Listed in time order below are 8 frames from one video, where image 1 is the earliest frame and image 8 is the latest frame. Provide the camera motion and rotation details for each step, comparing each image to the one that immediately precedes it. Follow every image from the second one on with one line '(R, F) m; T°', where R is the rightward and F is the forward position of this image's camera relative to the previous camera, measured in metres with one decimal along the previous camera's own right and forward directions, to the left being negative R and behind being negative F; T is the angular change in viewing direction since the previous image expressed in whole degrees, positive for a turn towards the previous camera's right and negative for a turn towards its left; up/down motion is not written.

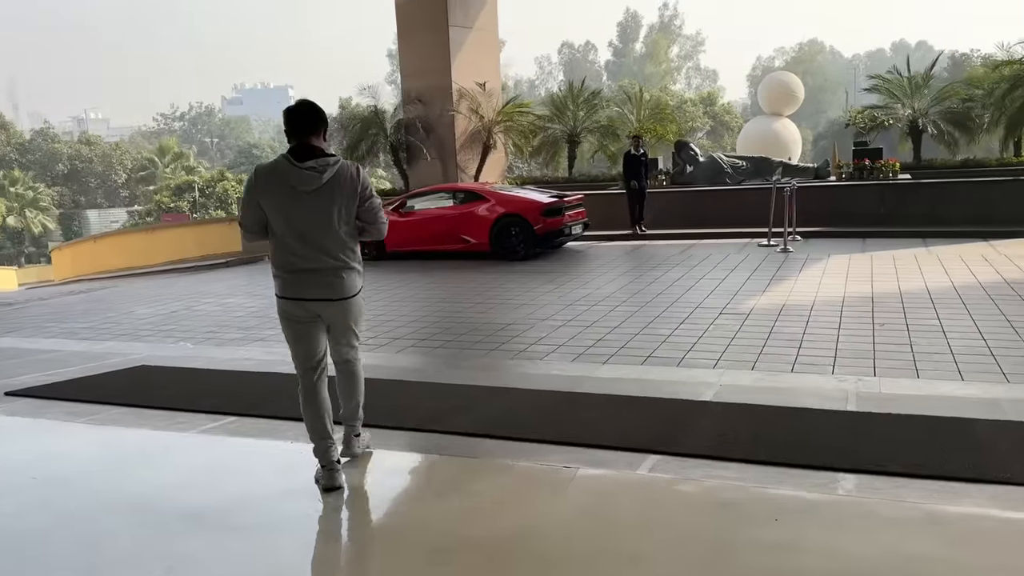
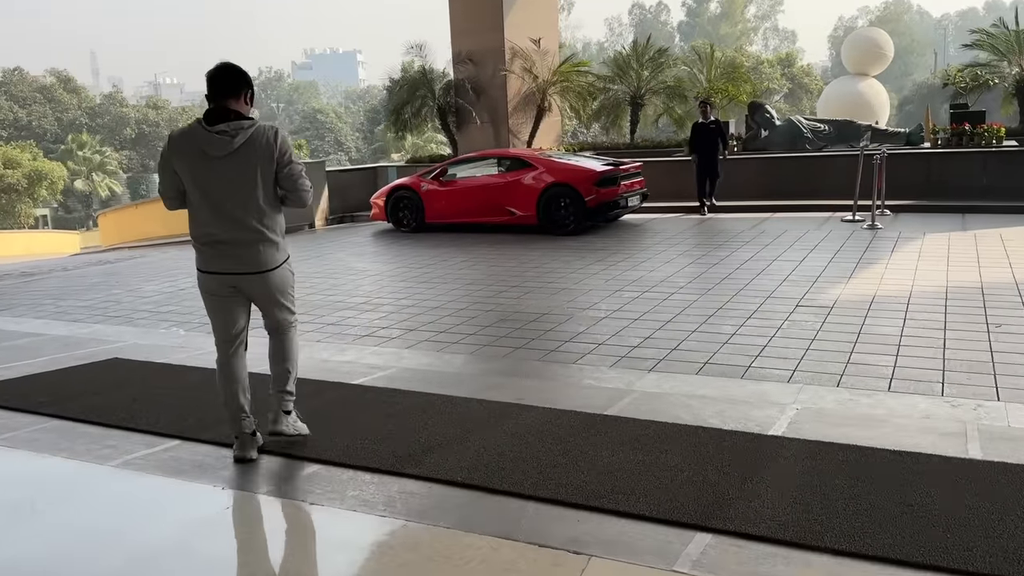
(+0.3, +1.2) m; -4°
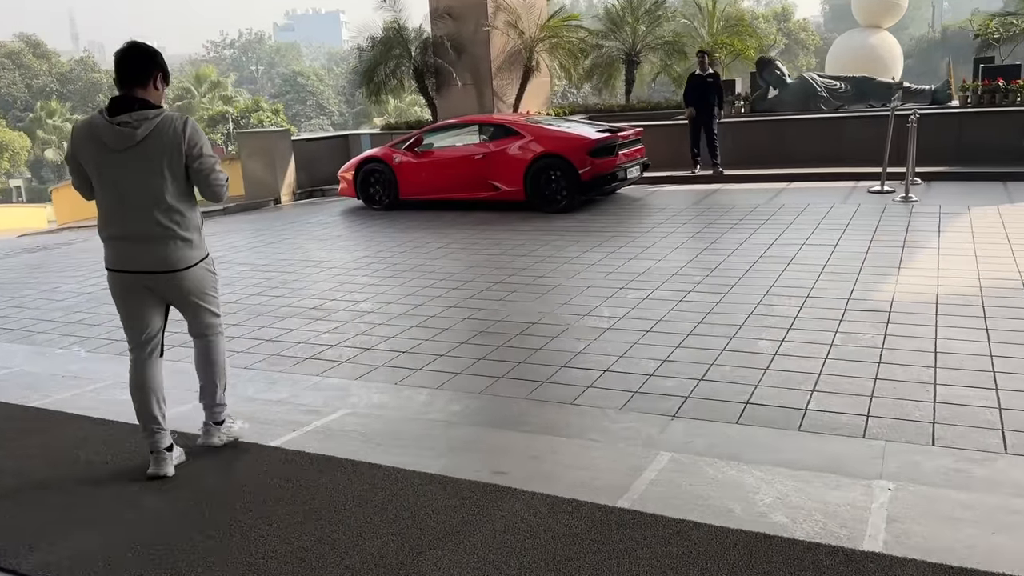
(+0.1, +1.5) m; +1°
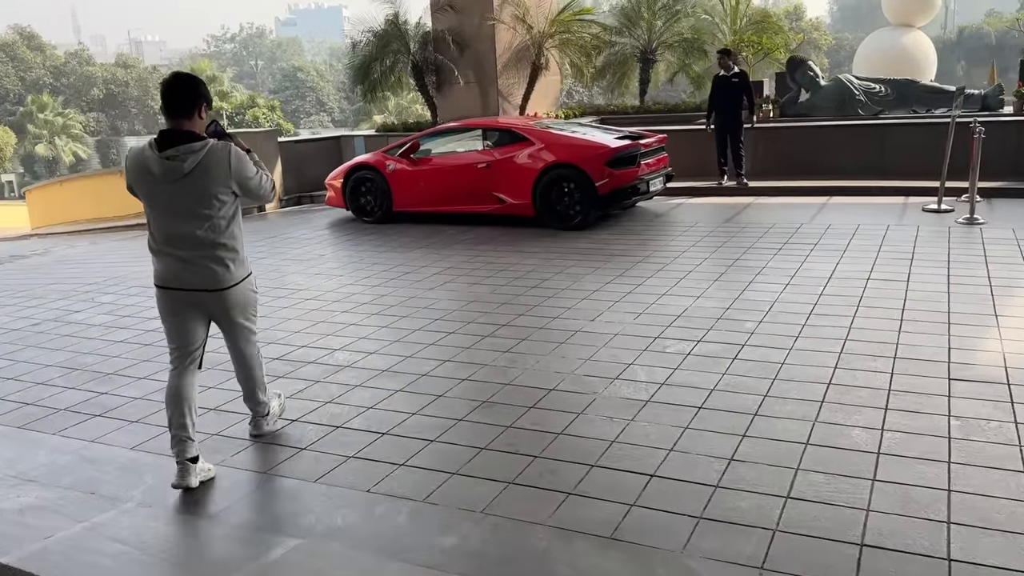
(-0.1, +1.3) m; 0°
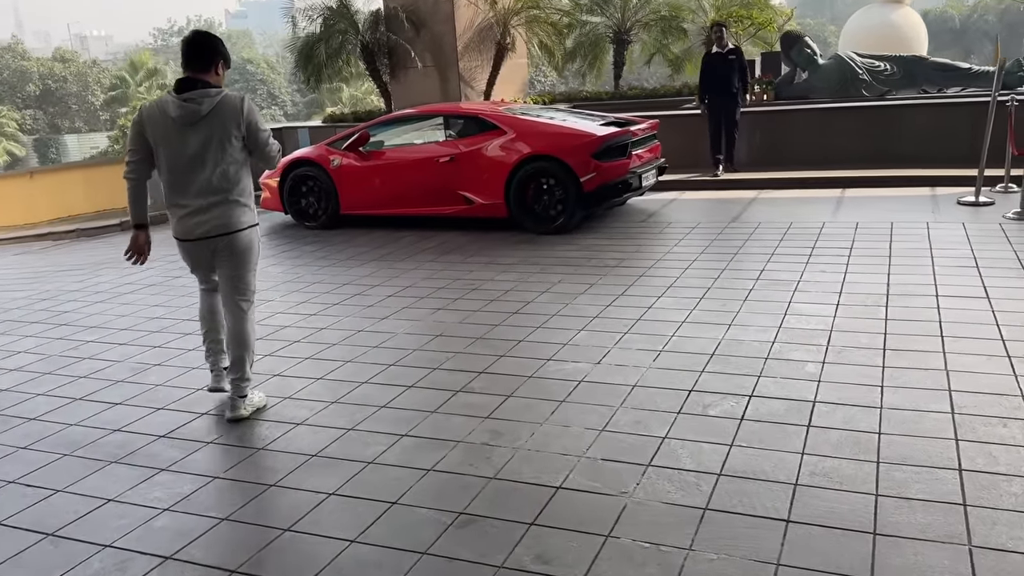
(-0.1, +1.6) m; +3°
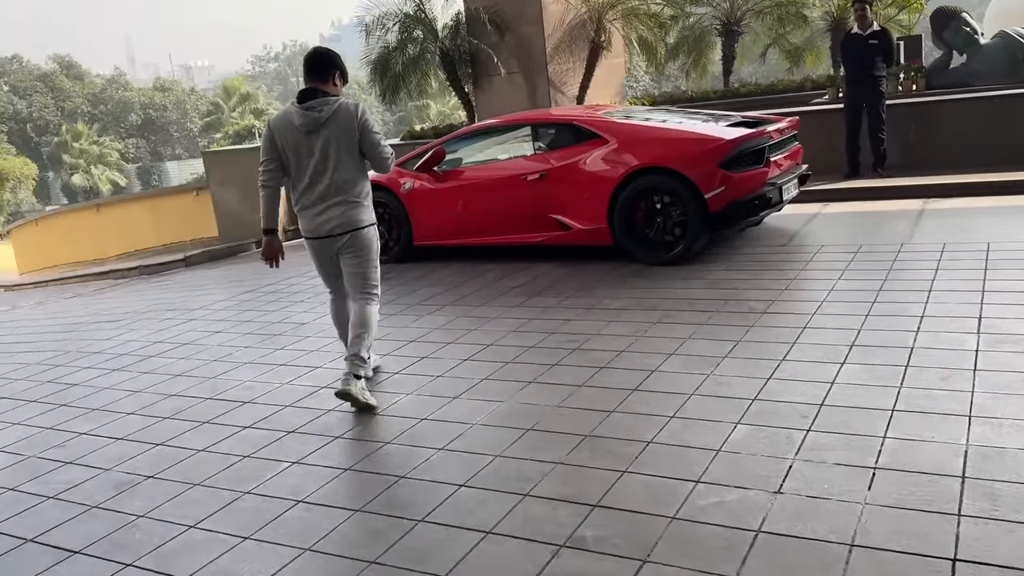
(-0.1, +1.6) m; -6°
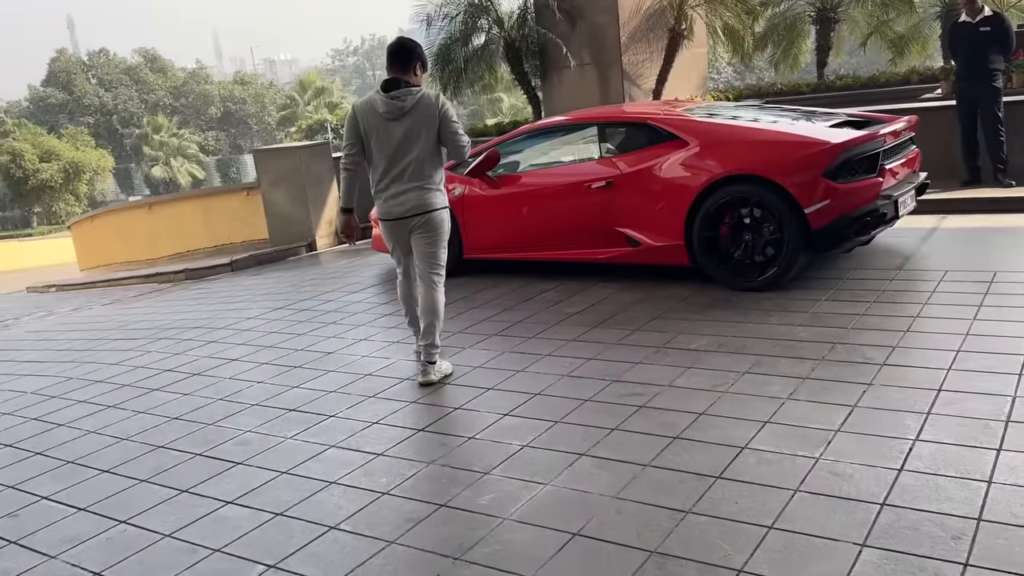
(+0.1, +0.9) m; -5°
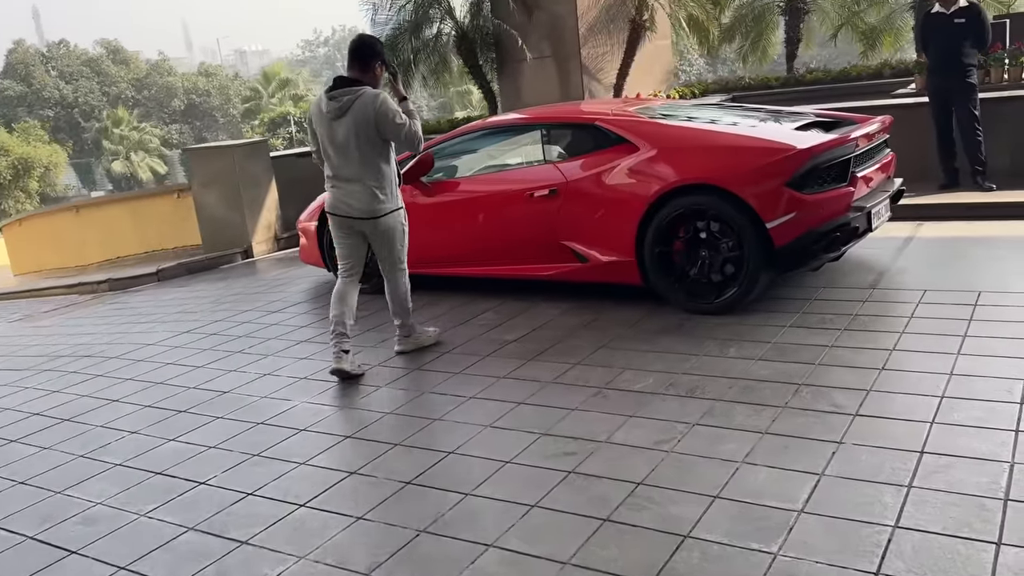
(+0.3, +0.7) m; +2°
